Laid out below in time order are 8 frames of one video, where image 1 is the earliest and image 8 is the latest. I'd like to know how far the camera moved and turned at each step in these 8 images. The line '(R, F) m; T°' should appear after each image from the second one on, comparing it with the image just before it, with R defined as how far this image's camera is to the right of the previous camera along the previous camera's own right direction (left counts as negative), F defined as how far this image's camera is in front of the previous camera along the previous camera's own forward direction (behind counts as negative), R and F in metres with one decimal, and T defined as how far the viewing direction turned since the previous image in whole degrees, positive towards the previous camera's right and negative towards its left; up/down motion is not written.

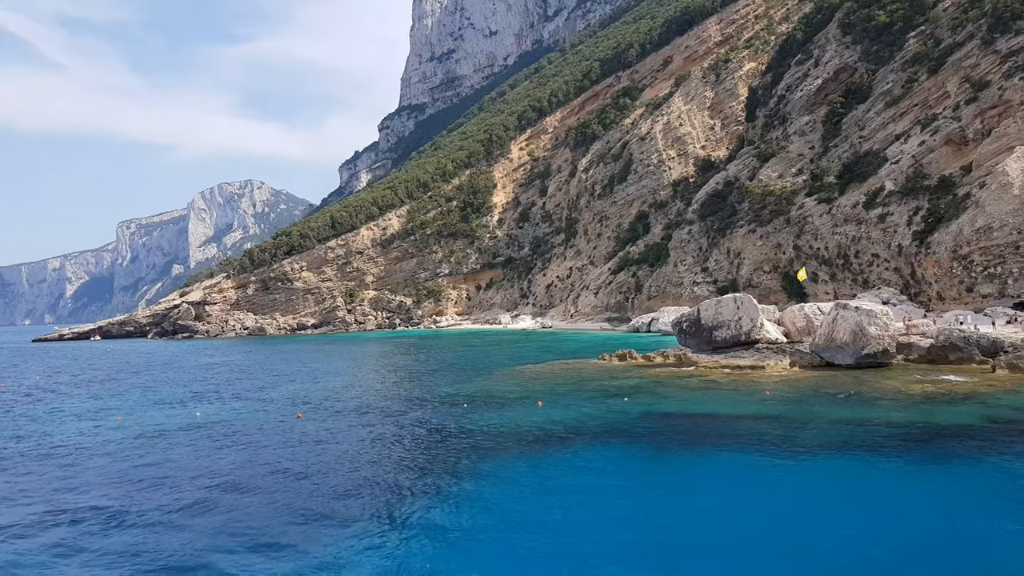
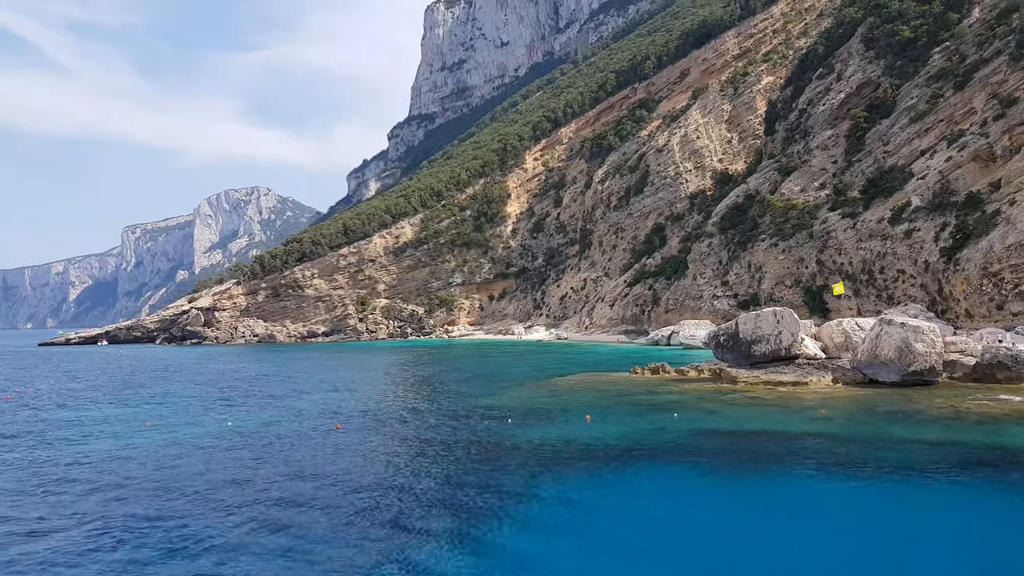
(-1.0, +0.2) m; -1°
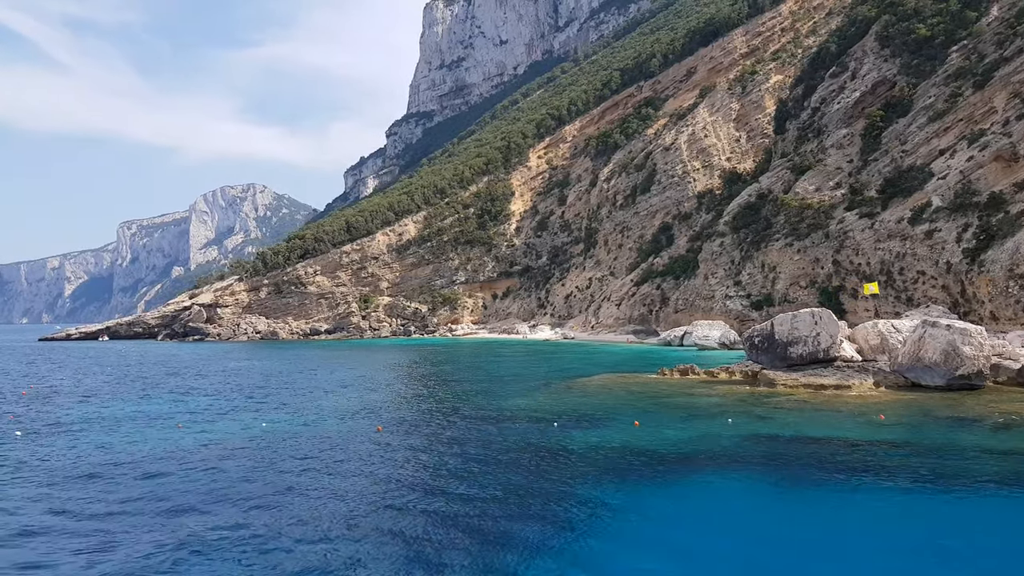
(-1.0, +0.8) m; 0°
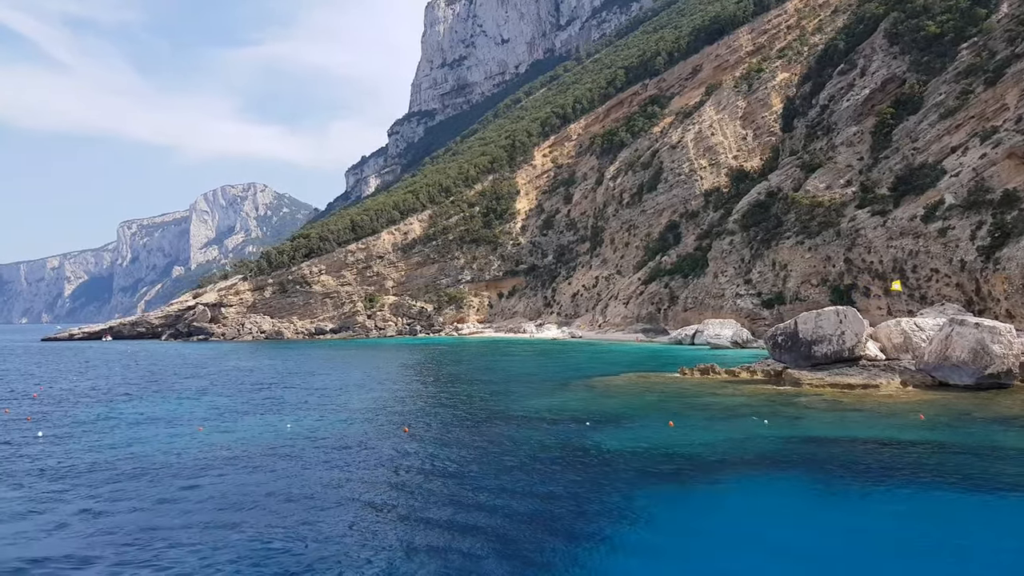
(-0.7, +0.1) m; 0°
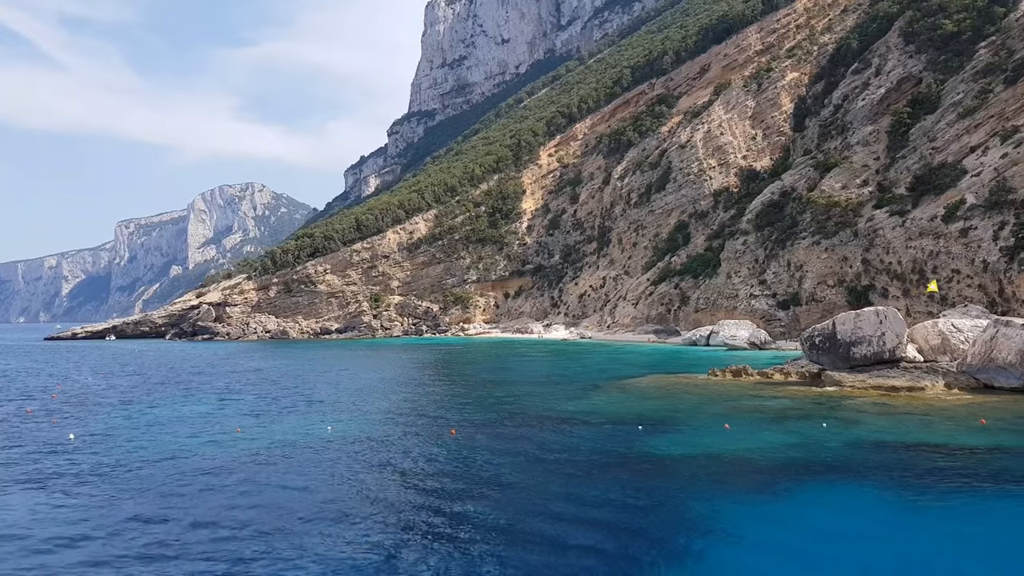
(-1.0, +0.5) m; 0°
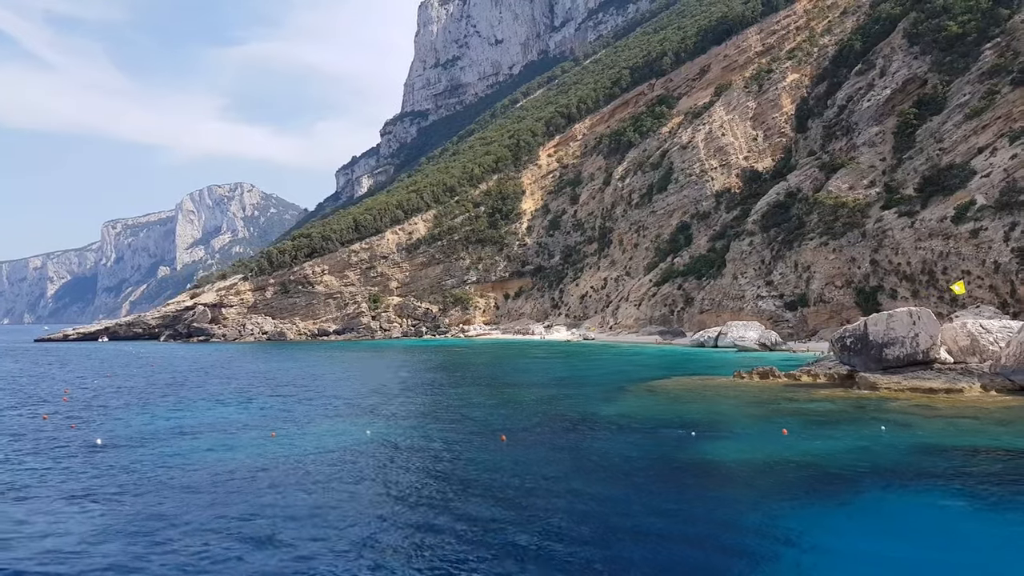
(-1.1, +0.4) m; +1°
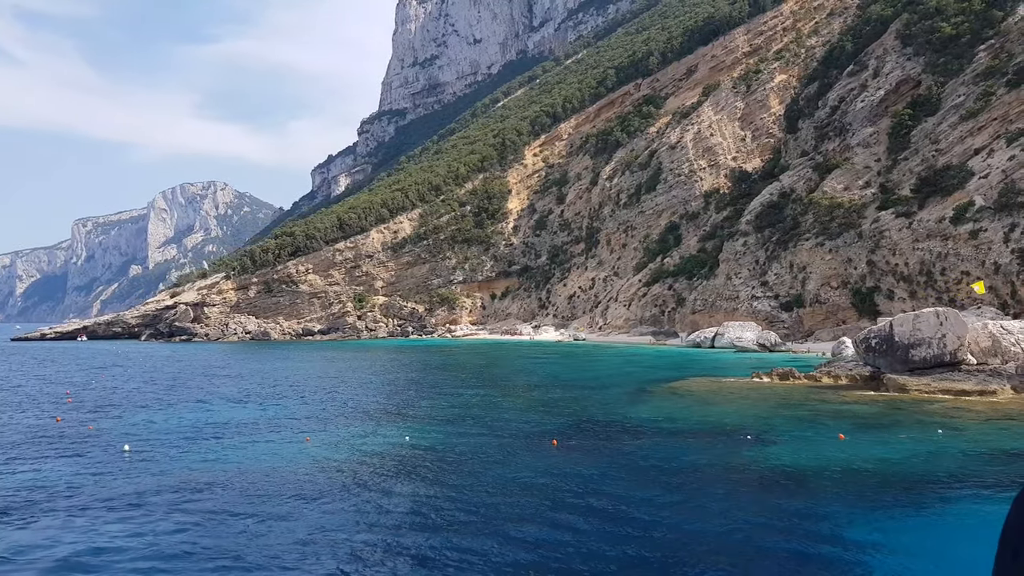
(-1.1, +0.9) m; +2°
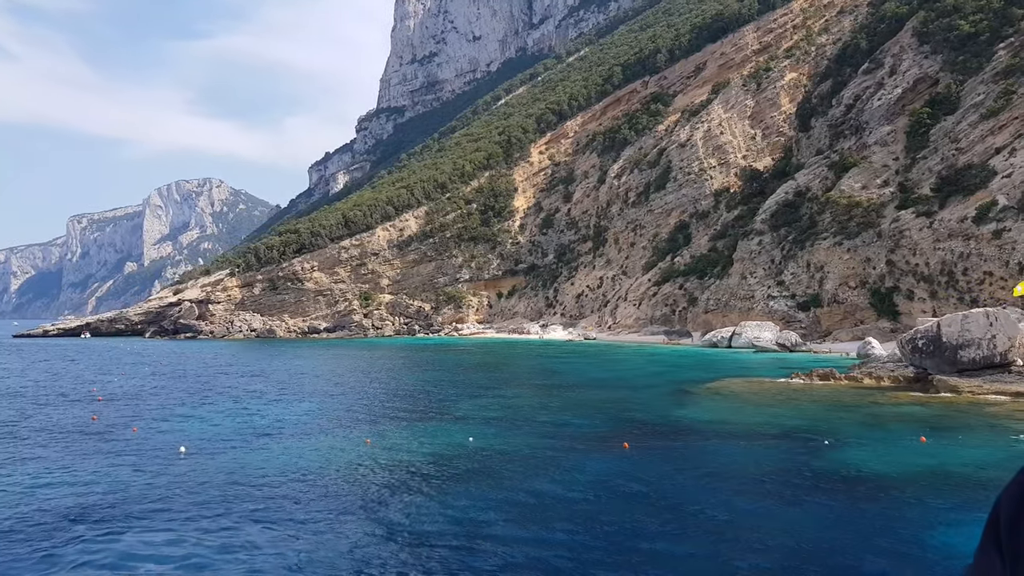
(-1.2, +0.5) m; 0°
